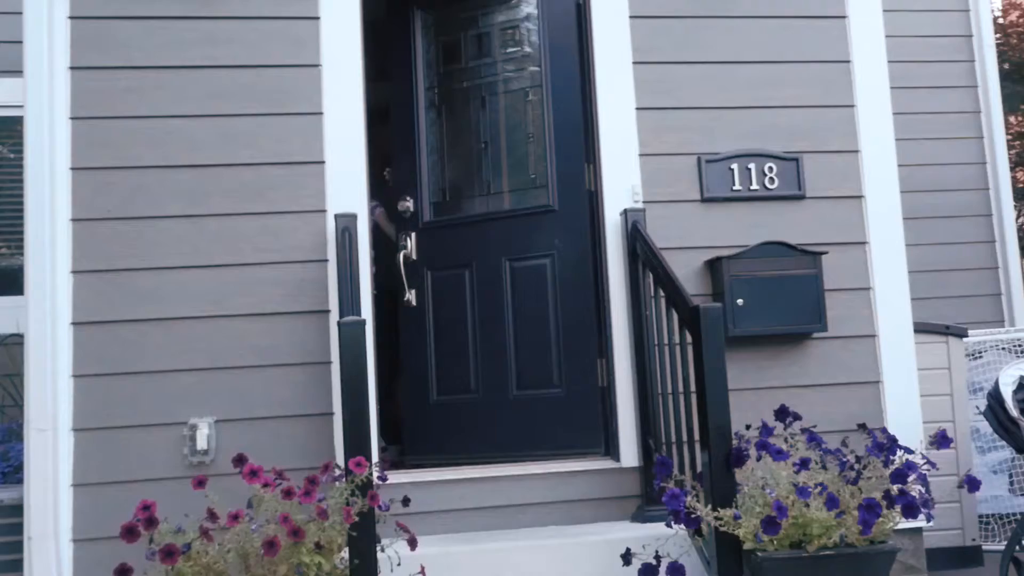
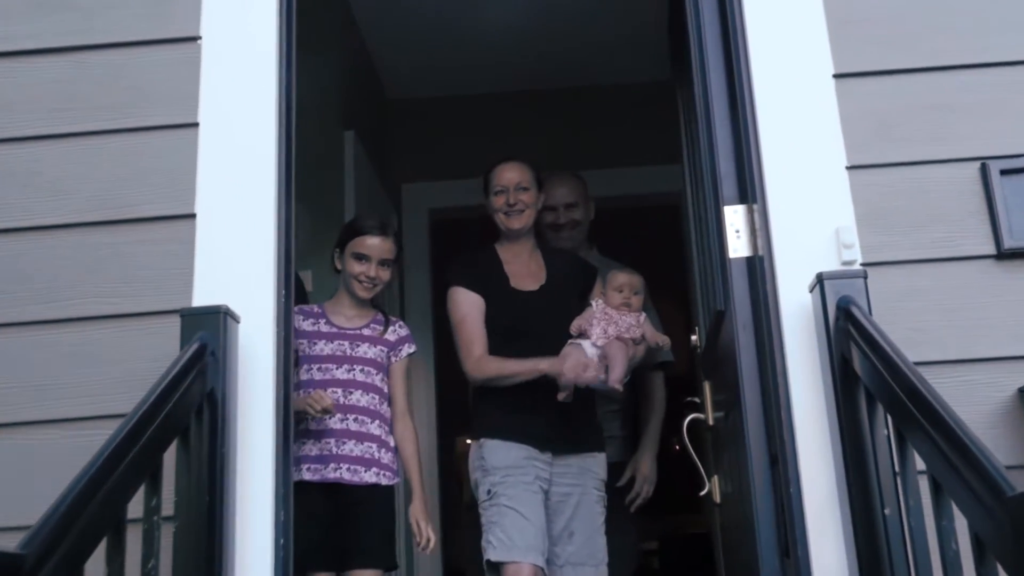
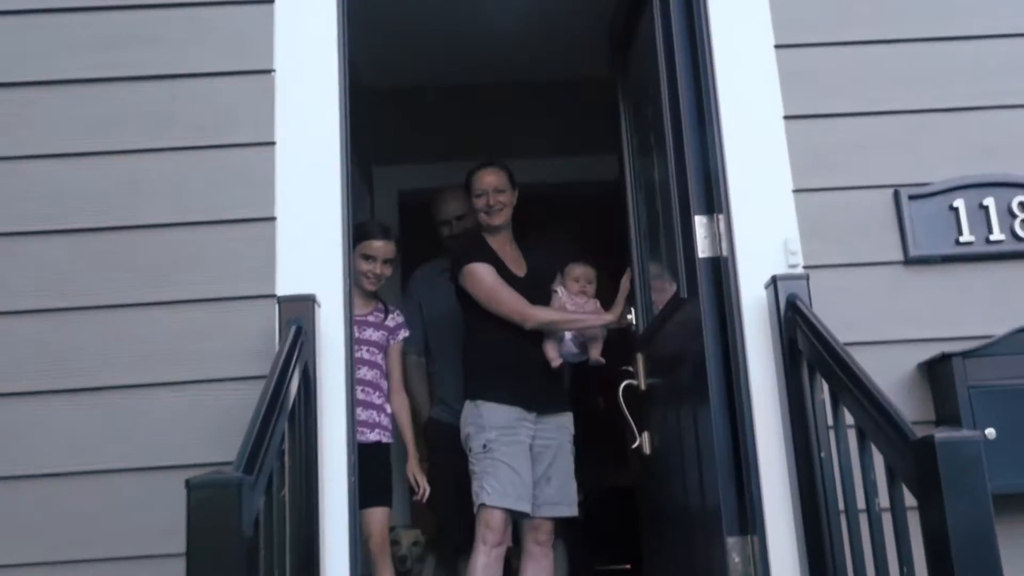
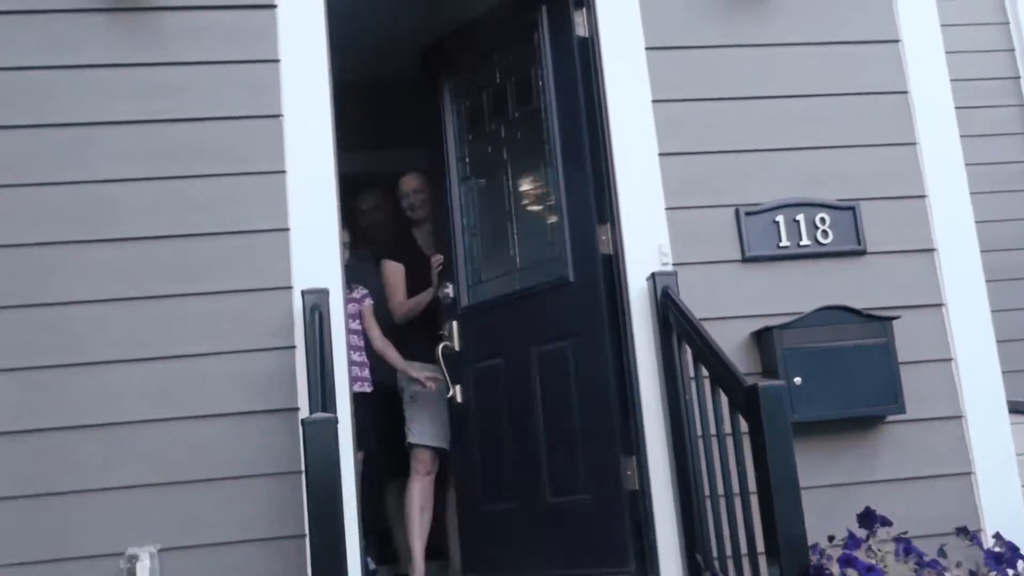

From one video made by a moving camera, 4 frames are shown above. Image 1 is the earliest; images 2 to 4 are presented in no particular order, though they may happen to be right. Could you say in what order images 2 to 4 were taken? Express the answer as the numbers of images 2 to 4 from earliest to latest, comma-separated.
4, 3, 2
